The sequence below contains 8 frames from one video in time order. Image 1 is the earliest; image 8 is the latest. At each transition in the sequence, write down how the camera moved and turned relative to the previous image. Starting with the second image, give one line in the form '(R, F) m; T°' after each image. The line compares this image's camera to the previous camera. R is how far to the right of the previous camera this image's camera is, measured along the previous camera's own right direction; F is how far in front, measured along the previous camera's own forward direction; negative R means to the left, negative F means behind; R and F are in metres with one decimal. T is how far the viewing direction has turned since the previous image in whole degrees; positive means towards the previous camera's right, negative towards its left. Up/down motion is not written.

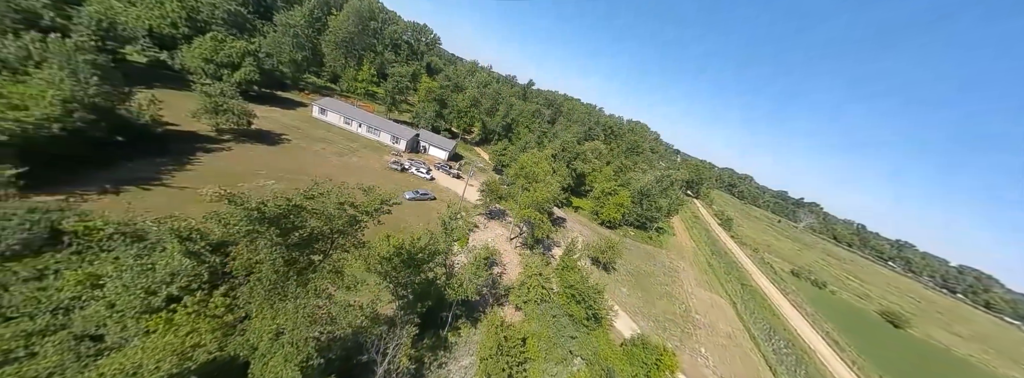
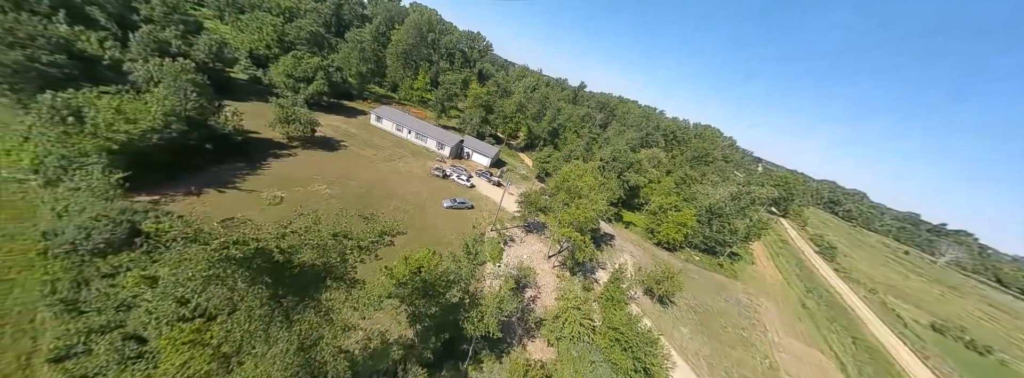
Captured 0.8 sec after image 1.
(+0.7, +2.4) m; -11°
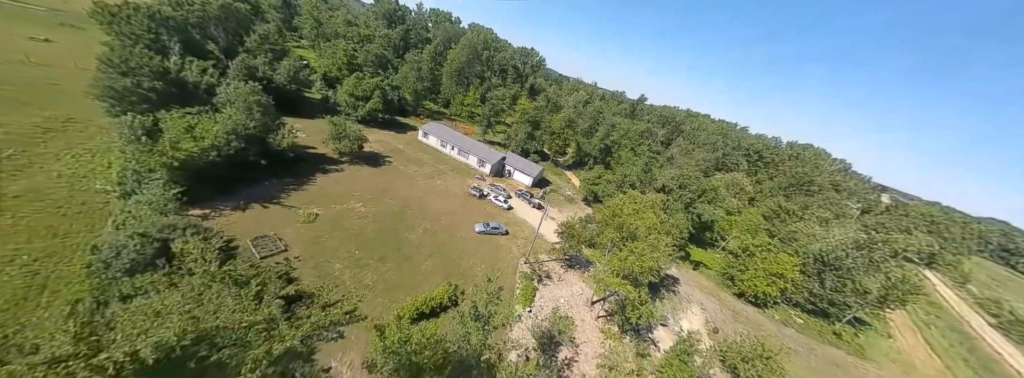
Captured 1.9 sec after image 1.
(+0.8, +3.6) m; -11°
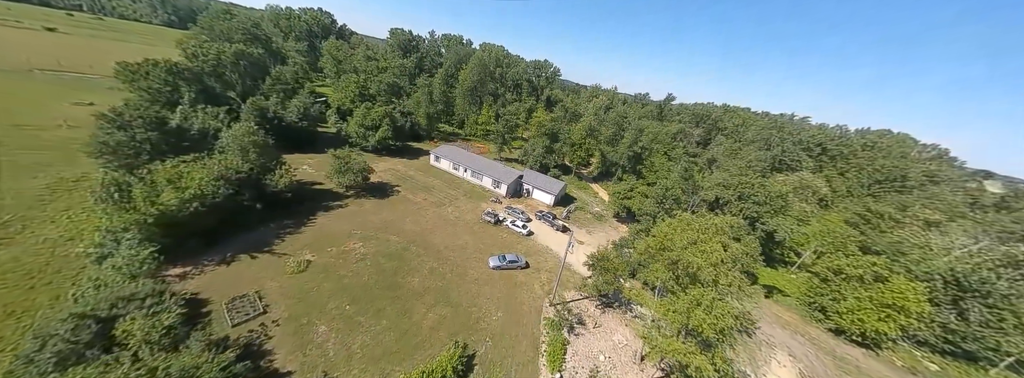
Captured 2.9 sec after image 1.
(+0.9, +4.1) m; -5°
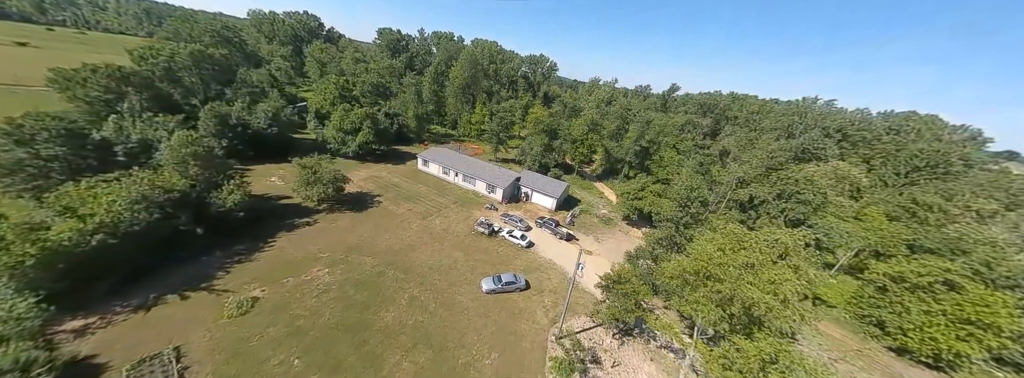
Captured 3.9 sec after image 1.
(+0.6, +4.1) m; 0°
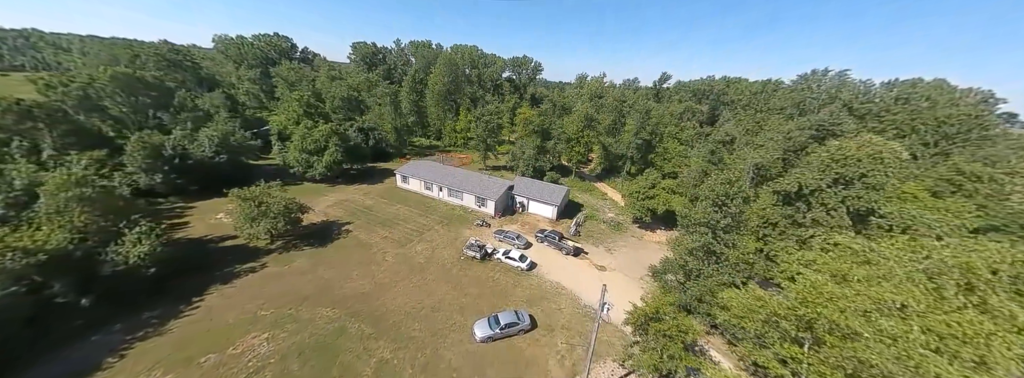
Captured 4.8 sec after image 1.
(+0.4, +4.5) m; +1°
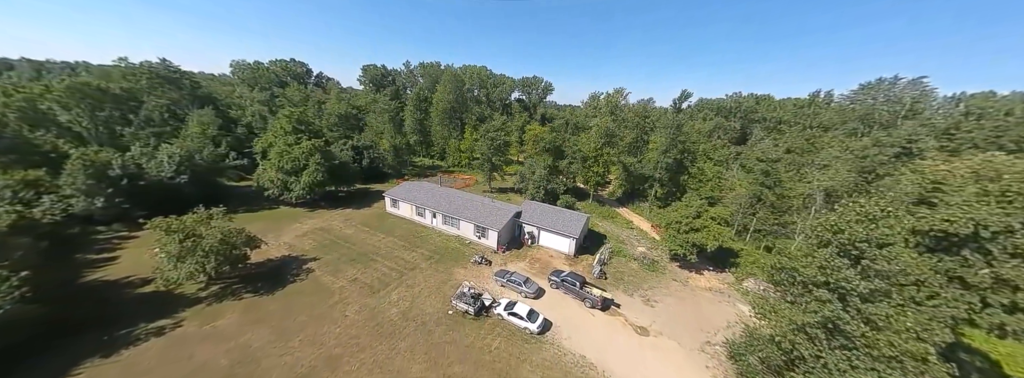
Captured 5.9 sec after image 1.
(+0.2, +5.5) m; -2°
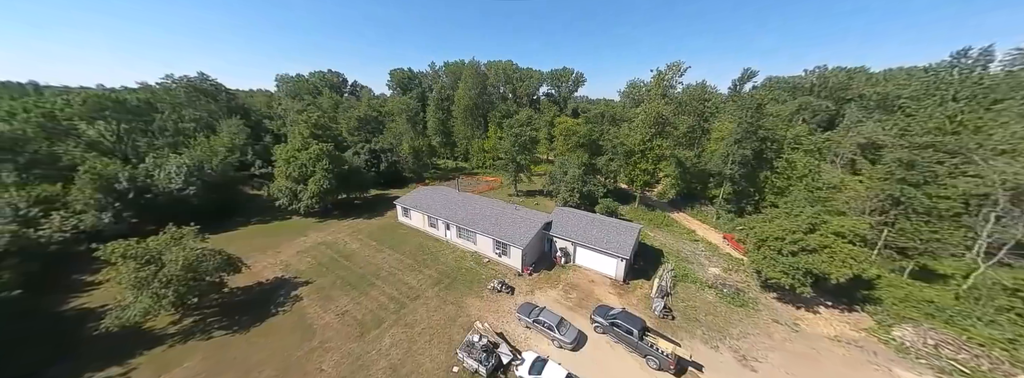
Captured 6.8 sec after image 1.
(+0.3, +5.1) m; -7°
